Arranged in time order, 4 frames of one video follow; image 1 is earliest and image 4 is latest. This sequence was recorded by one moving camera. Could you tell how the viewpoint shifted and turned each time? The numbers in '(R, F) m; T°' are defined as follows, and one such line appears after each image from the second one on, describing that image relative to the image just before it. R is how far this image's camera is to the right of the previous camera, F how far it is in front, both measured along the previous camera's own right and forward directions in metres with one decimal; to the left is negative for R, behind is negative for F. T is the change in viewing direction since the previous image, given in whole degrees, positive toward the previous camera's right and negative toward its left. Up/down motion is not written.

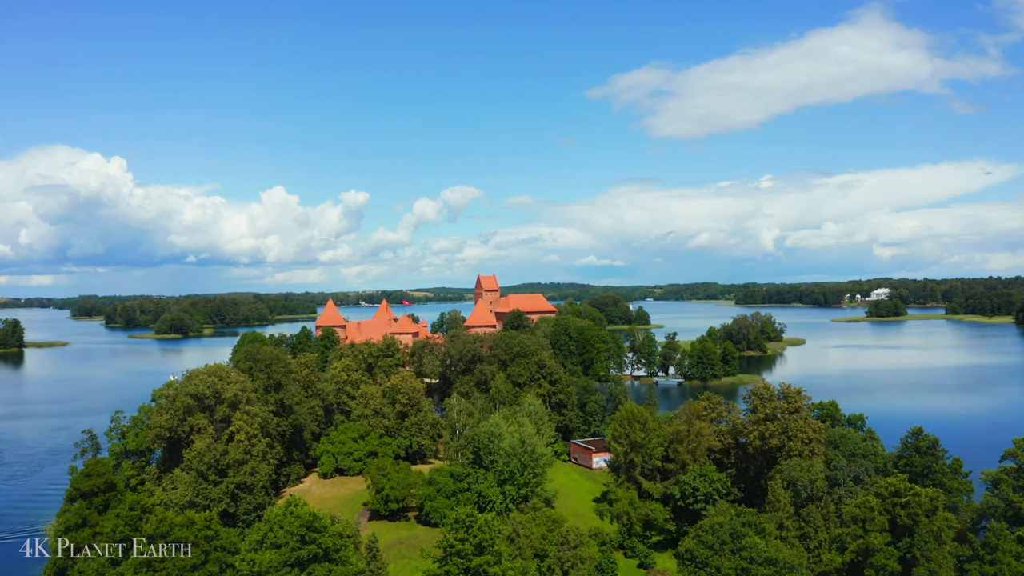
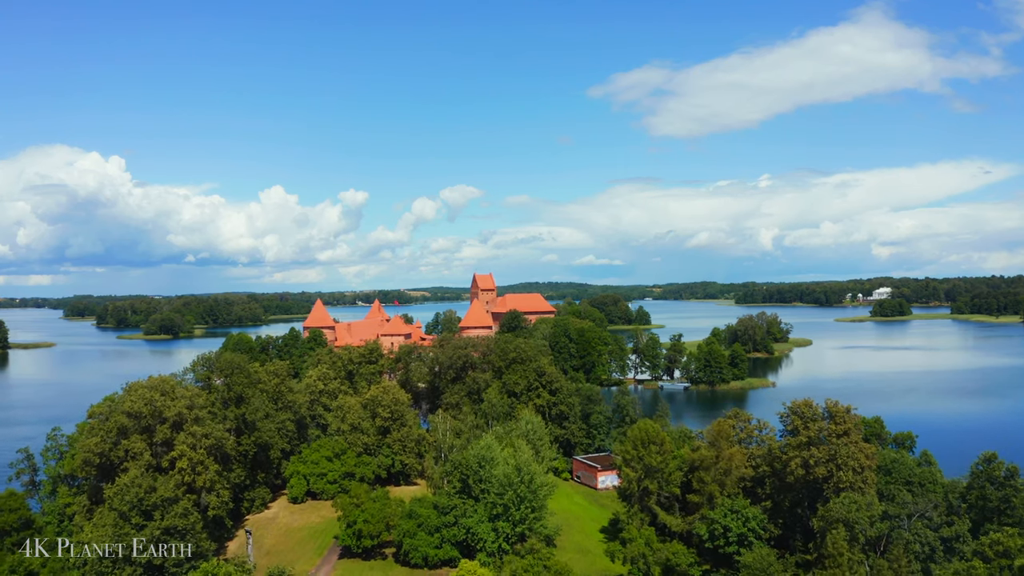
(+0.2, +5.2) m; 0°
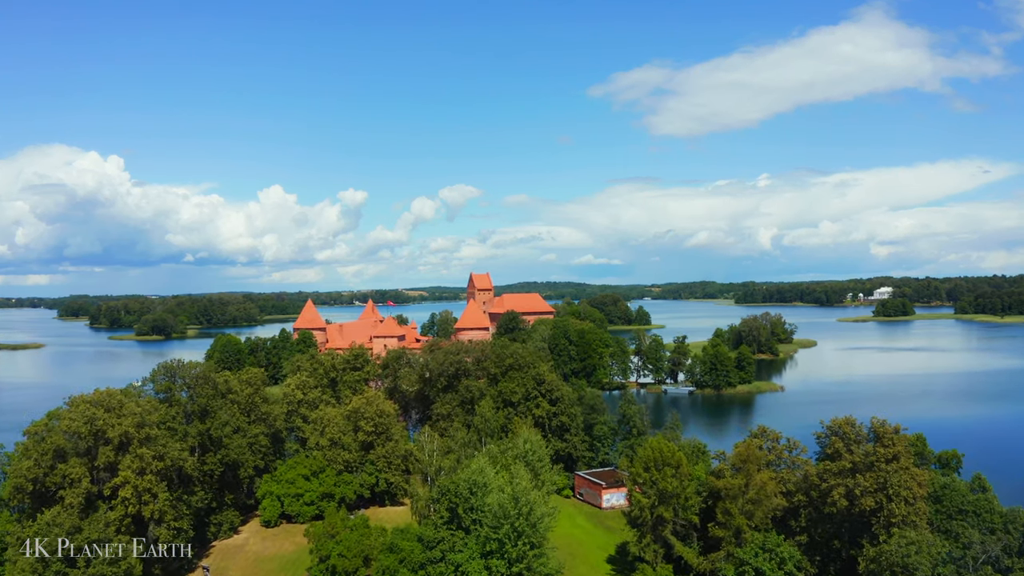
(+0.1, +3.8) m; 0°
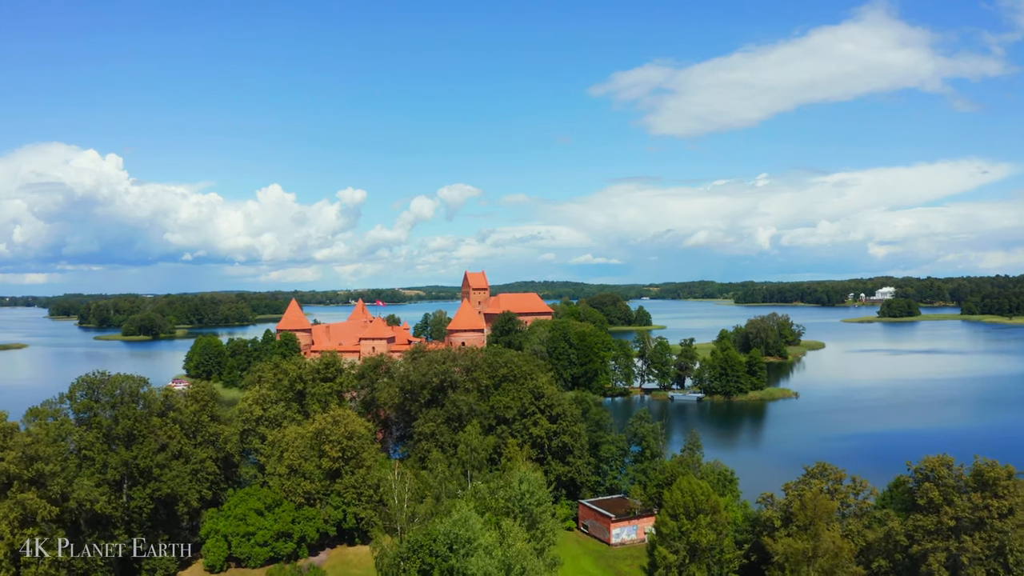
(+0.2, +5.8) m; 0°
